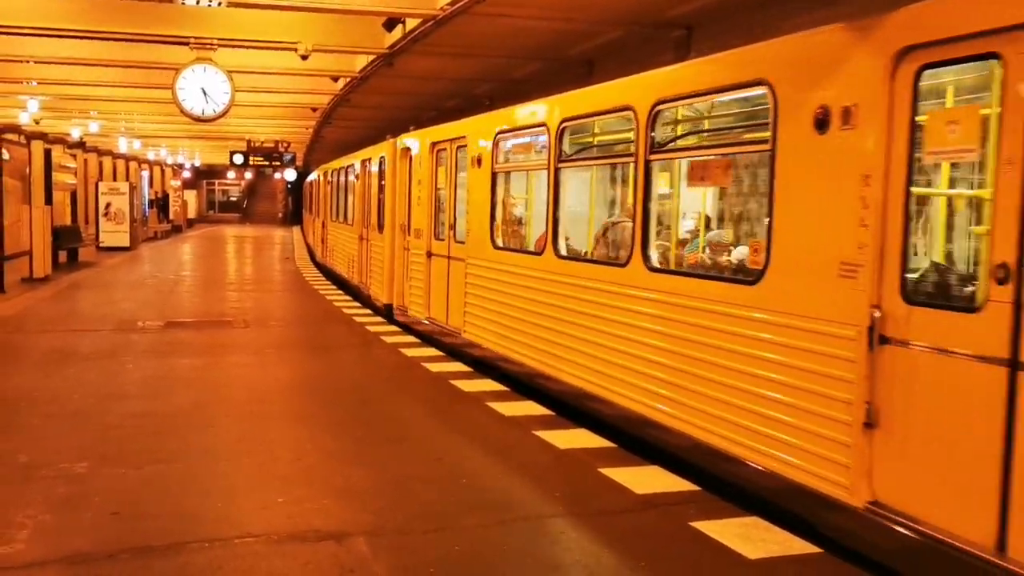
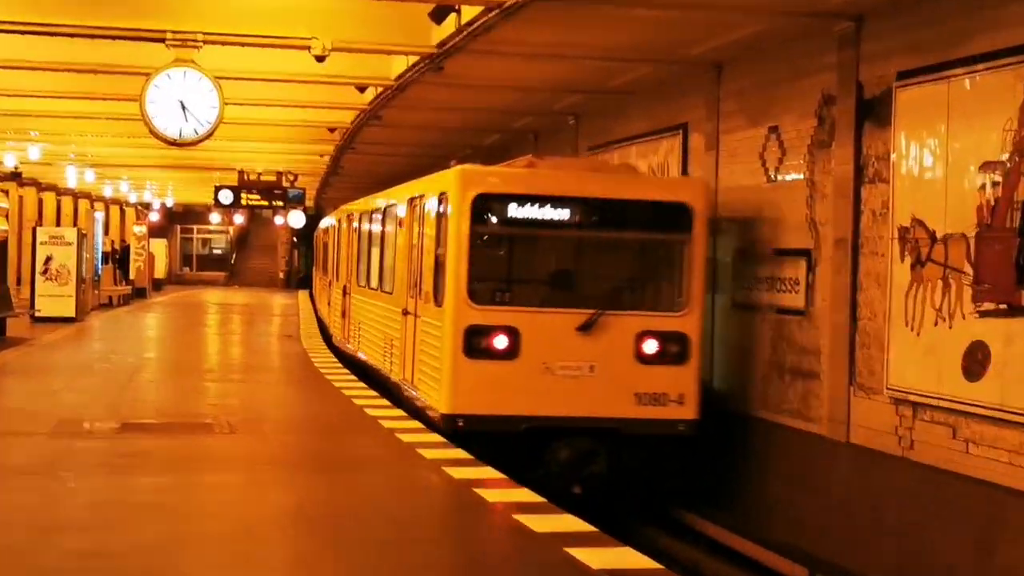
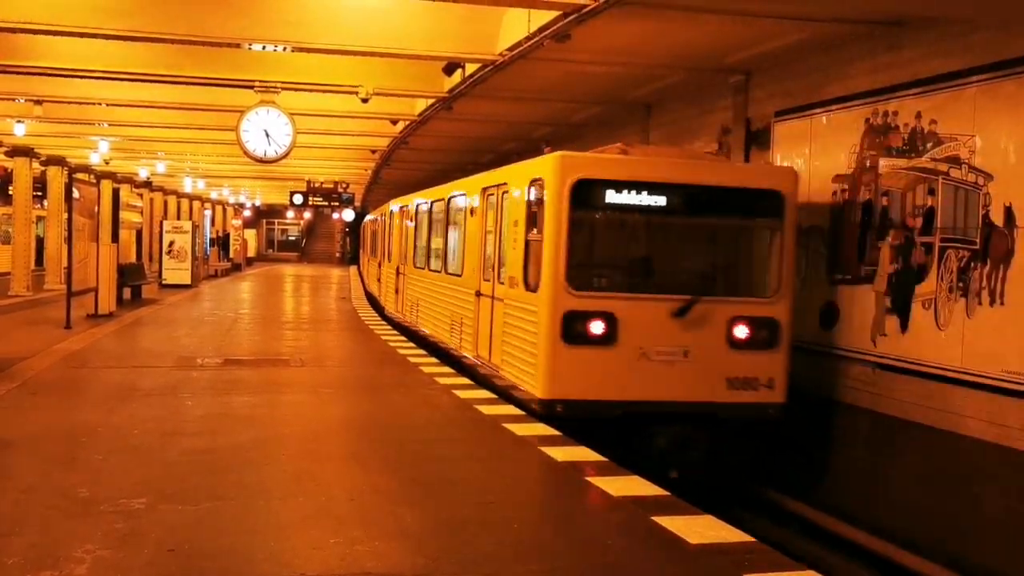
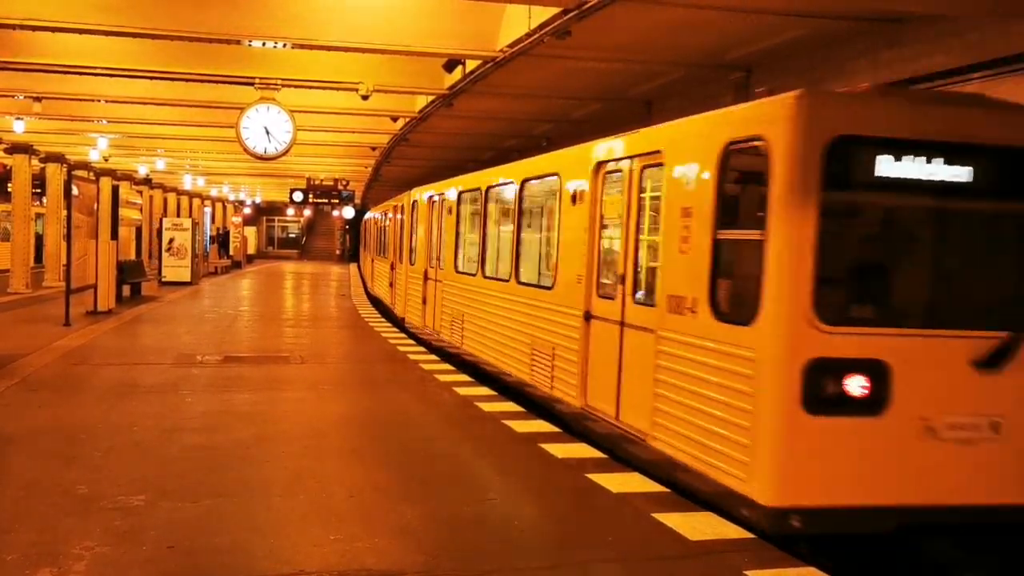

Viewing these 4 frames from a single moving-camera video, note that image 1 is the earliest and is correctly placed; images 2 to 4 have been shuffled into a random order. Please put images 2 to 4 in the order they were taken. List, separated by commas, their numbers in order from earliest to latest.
4, 3, 2
